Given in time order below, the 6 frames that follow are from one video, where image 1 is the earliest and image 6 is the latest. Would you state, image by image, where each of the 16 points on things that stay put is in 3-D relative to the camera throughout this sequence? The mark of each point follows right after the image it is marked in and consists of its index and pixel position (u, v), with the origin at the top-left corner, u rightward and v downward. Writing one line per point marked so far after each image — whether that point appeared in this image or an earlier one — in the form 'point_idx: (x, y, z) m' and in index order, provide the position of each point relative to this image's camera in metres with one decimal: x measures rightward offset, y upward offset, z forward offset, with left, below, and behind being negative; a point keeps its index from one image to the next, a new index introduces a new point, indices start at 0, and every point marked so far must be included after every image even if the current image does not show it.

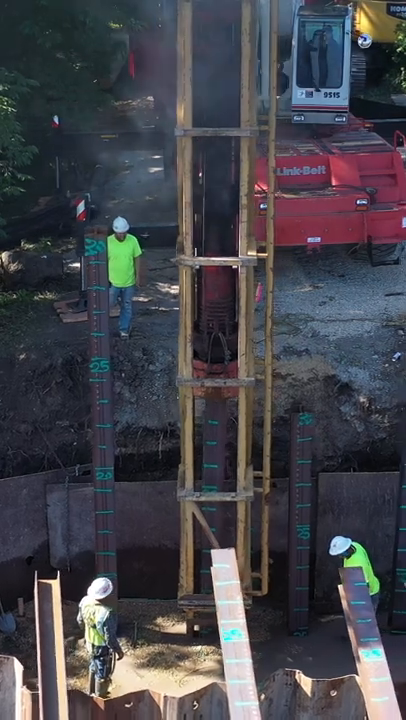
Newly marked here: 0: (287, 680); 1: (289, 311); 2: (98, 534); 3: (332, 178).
0: (+0.4, -1.6, +7.9) m
1: (+0.6, +0.3, +11.4) m
2: (-0.6, -1.1, +9.9) m
3: (+0.9, +1.3, +11.8) m
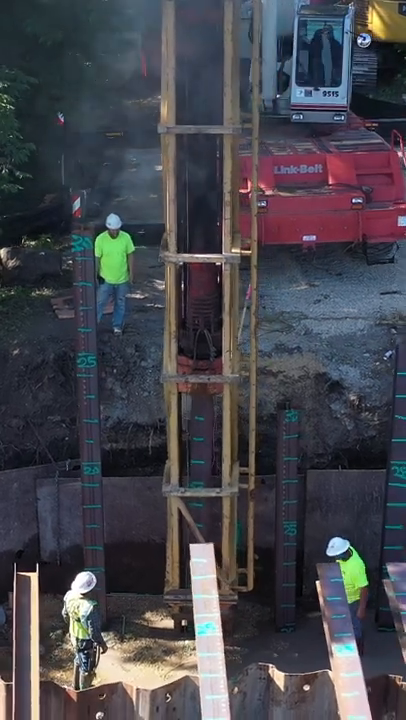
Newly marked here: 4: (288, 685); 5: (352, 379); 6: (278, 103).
0: (+0.3, -1.5, +7.9) m
1: (+0.6, +0.4, +11.4) m
2: (-0.7, -1.0, +10.0) m
3: (+0.9, +1.3, +11.8) m
4: (+0.4, -1.6, +7.8) m
5: (+1.0, -0.1, +10.6) m
6: (+0.6, +2.1, +13.0) m
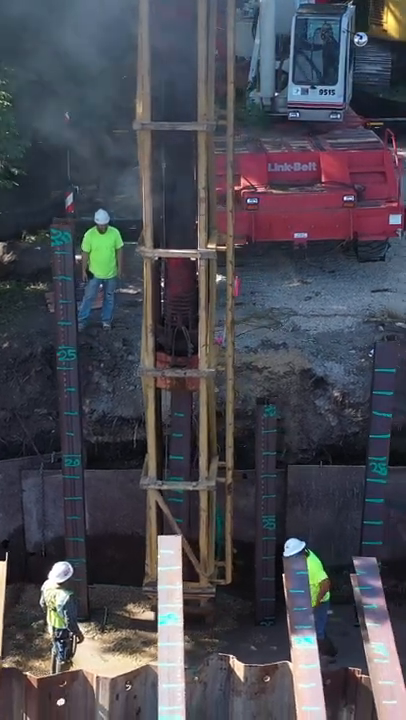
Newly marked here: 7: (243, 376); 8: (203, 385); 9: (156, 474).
0: (+0.1, -1.5, +8.0) m
1: (+0.5, +0.4, +11.5) m
2: (-0.8, -1.0, +10.1) m
3: (+0.9, +1.4, +11.9) m
4: (+0.2, -1.5, +7.9) m
5: (+0.9, -0.1, +10.7) m
6: (+0.6, +2.1, +13.1) m
7: (+0.3, -0.1, +10.7) m
8: (0.0, -0.1, +9.4) m
9: (-0.3, -0.7, +9.6) m
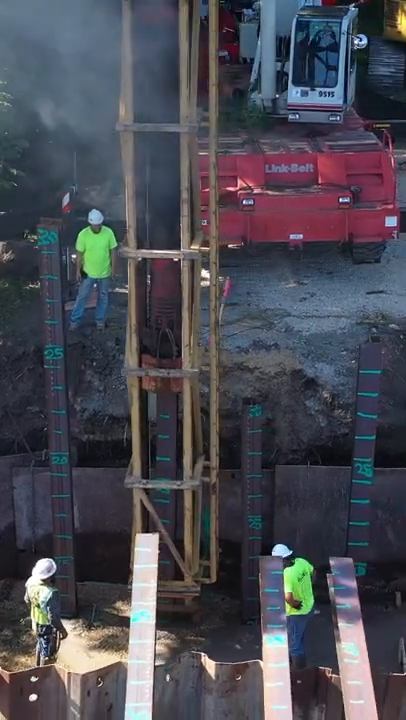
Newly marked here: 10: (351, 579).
0: (0.0, -1.5, +8.1) m
1: (+0.5, +0.4, +11.5) m
2: (-0.9, -1.0, +10.2) m
3: (+0.9, +1.4, +11.9) m
4: (+0.1, -1.5, +8.0) m
5: (+0.8, -0.1, +10.7) m
6: (+0.6, +2.1, +13.2) m
7: (+0.2, -0.1, +10.8) m
8: (-0.1, -0.1, +9.4) m
9: (-0.4, -0.7, +9.7) m
10: (+0.8, -1.1, +8.4) m
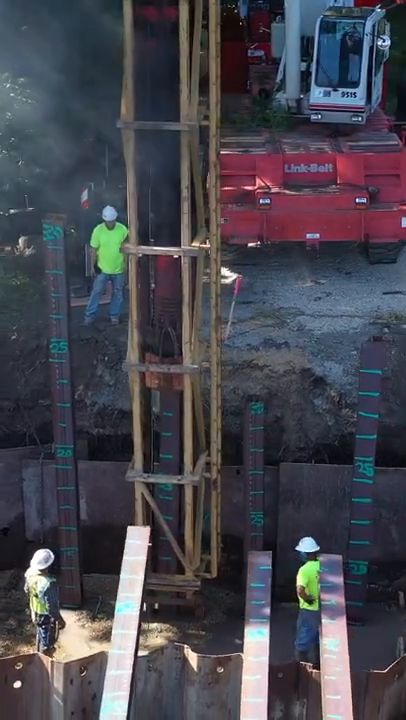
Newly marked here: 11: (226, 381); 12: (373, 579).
0: (-0.1, -1.5, +8.2) m
1: (+0.6, +0.4, +11.6) m
2: (-0.9, -1.0, +10.3) m
3: (+1.0, +1.4, +12.0) m
4: (0.0, -1.5, +8.1) m
5: (+0.9, -0.1, +10.8) m
6: (+0.8, +2.1, +13.2) m
7: (+0.3, -0.1, +10.8) m
8: (-0.1, -0.1, +9.5) m
9: (-0.4, -0.6, +9.8) m
10: (+0.7, -1.1, +8.5) m
11: (+0.2, -0.1, +10.8) m
12: (+1.1, -1.4, +10.6) m
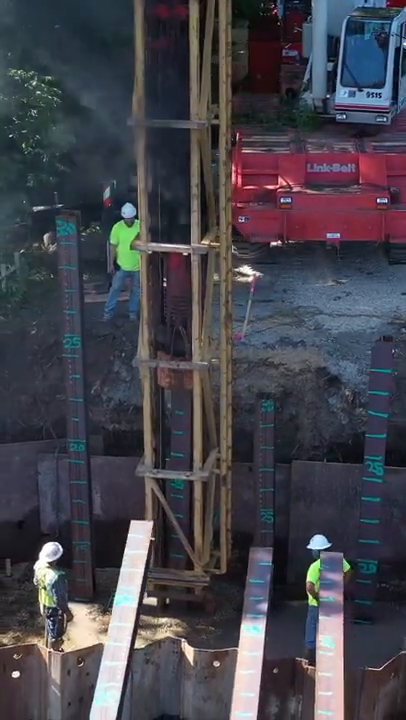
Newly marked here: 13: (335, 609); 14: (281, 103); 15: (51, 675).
0: (-0.1, -1.5, +8.2) m
1: (+0.7, +0.4, +11.7) m
2: (-0.8, -0.9, +10.4) m
3: (+1.2, +1.4, +12.0) m
4: (0.0, -1.5, +8.1) m
5: (+1.0, -0.1, +10.8) m
6: (+1.0, +2.1, +13.3) m
7: (+0.4, -0.1, +10.9) m
8: (0.0, -0.1, +9.6) m
9: (-0.3, -0.6, +9.9) m
10: (+0.7, -1.1, +8.5) m
11: (+0.3, -0.1, +10.9) m
12: (+1.2, -1.4, +10.7) m
13: (+0.7, -1.3, +8.3) m
14: (+0.7, +2.2, +13.8) m
15: (-0.8, -1.6, +8.1) m
